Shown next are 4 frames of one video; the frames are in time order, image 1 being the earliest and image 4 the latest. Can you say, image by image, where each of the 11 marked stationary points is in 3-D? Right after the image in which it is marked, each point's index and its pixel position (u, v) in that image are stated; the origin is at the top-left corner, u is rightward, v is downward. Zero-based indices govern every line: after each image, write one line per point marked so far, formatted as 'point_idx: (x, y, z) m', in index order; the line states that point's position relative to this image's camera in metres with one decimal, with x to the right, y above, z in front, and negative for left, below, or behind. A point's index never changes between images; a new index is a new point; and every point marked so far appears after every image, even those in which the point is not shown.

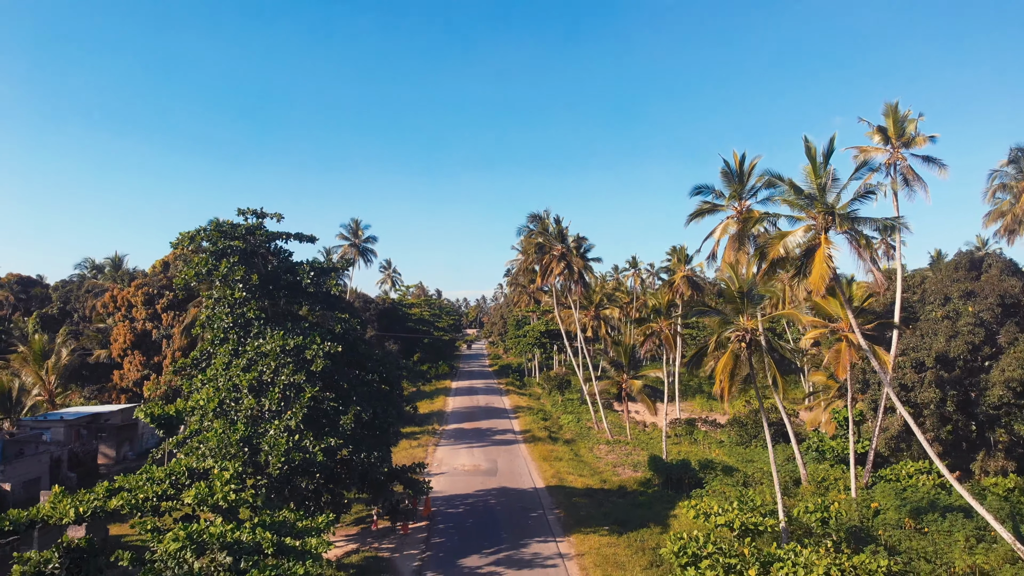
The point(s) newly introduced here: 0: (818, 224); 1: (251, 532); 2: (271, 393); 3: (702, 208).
0: (+7.1, +1.5, +11.8) m
1: (-4.8, -4.5, +9.3) m
2: (-5.9, -2.6, +12.2) m
3: (+6.1, +2.6, +15.9) m
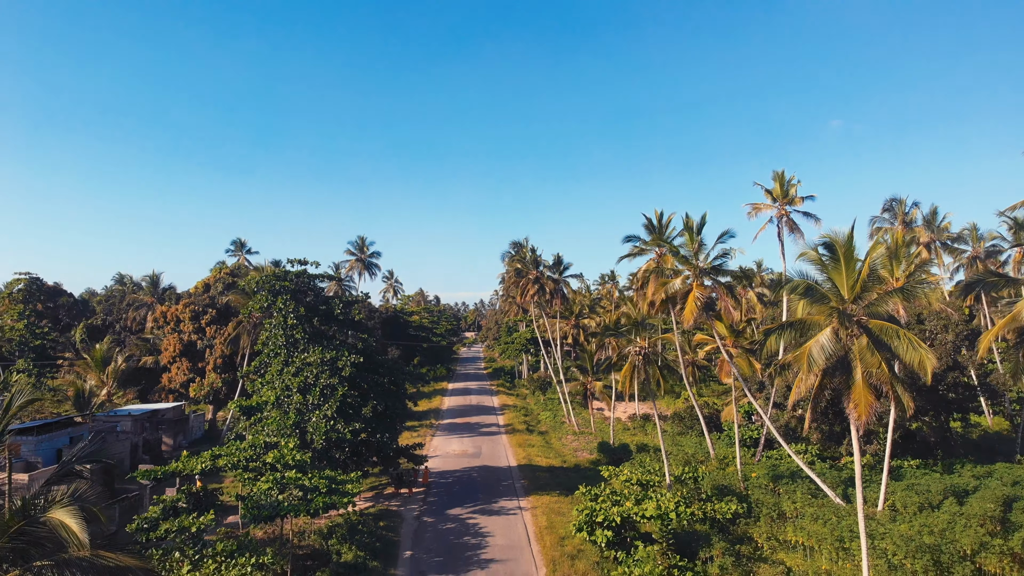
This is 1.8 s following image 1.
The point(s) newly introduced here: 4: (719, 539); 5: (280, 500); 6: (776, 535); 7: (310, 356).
0: (+6.1, +0.5, +17.0) m
1: (-5.8, -5.6, +14.5) m
2: (-6.9, -3.6, +17.4) m
3: (+5.1, +1.6, +21.1) m
4: (+6.1, -7.3, +14.5) m
5: (-6.4, -5.8, +13.7) m
6: (+8.0, -7.5, +15.0) m
7: (-7.3, -2.5, +18.1) m
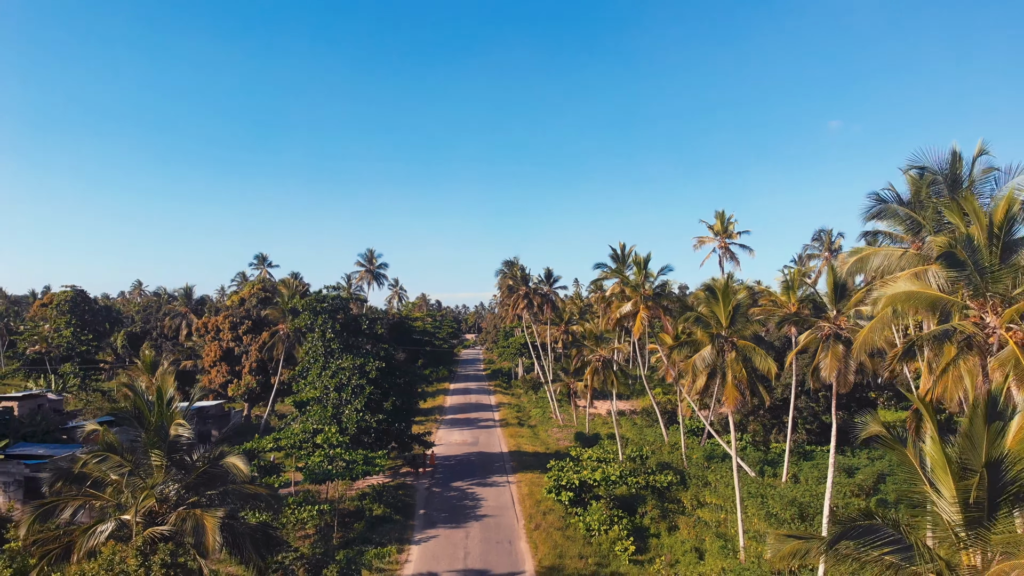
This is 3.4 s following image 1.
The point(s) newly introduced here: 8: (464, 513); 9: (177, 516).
0: (+5.6, -0.5, +22.0) m
1: (-6.3, -6.5, +19.4) m
2: (-7.4, -4.6, +22.4) m
3: (+4.6, +0.6, +26.1) m
4: (+5.6, -8.3, +19.5) m
5: (-6.9, -6.8, +18.6) m
6: (+7.5, -8.4, +19.9) m
7: (-7.8, -3.5, +23.0) m
8: (-1.9, -9.0, +19.7) m
9: (-7.7, -5.2, +11.4) m
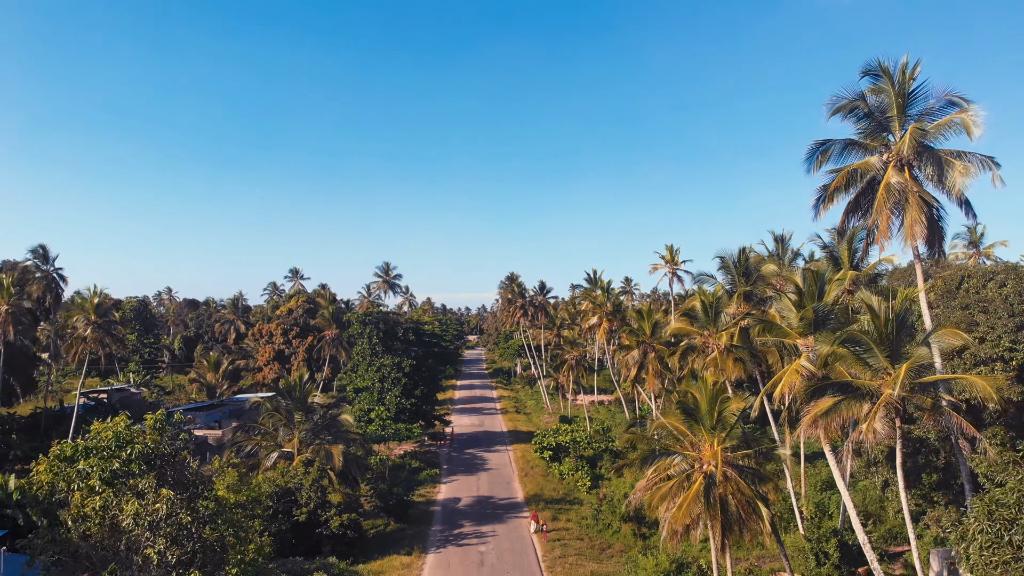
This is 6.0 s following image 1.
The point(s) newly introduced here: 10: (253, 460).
0: (+5.5, -1.6, +30.1) m
1: (-6.5, -7.7, +27.6) m
2: (-7.6, -5.7, +30.6) m
3: (+4.5, -0.5, +34.2) m
4: (+5.4, -9.4, +27.7) m
5: (-7.0, -7.9, +26.8) m
6: (+7.3, -9.5, +28.1) m
7: (-8.0, -4.6, +31.2) m
8: (-2.1, -10.1, +27.9) m
9: (-7.9, -6.4, +19.6) m
10: (-10.2, -6.8, +19.5) m
